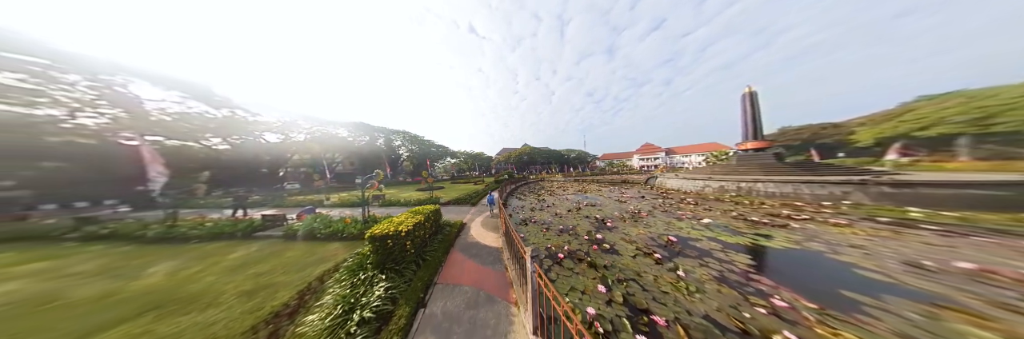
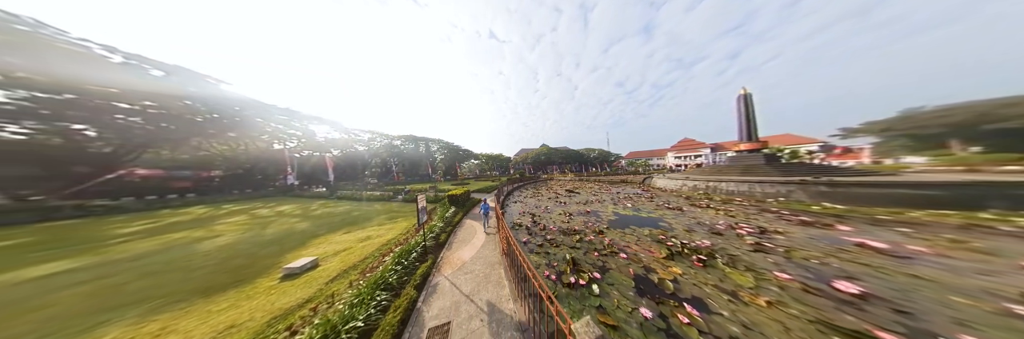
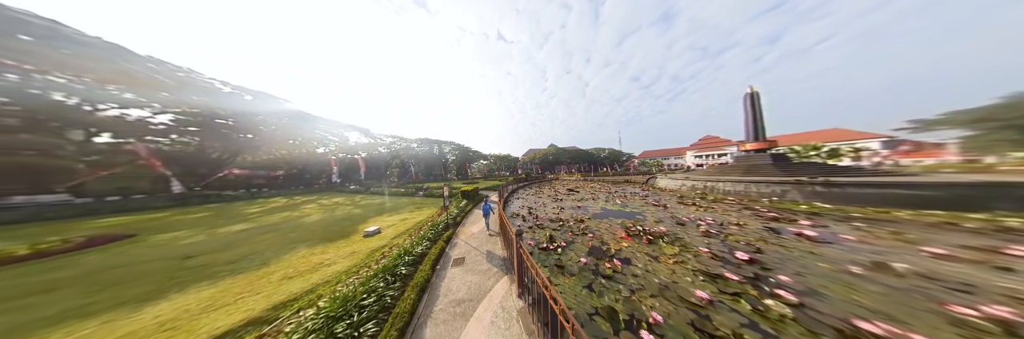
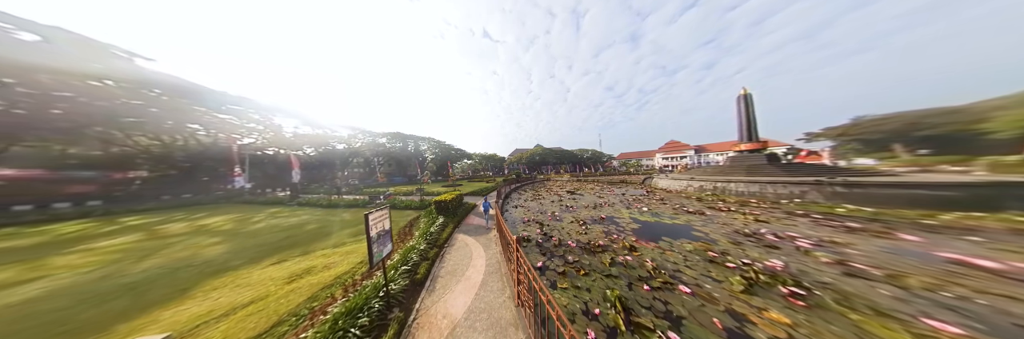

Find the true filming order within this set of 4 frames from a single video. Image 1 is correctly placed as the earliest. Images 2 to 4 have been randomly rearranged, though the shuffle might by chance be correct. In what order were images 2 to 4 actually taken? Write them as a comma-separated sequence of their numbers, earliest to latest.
4, 2, 3
